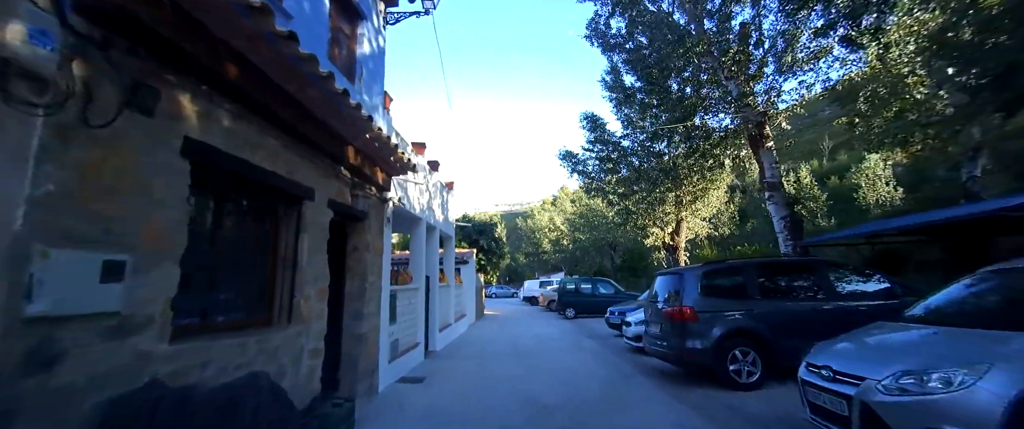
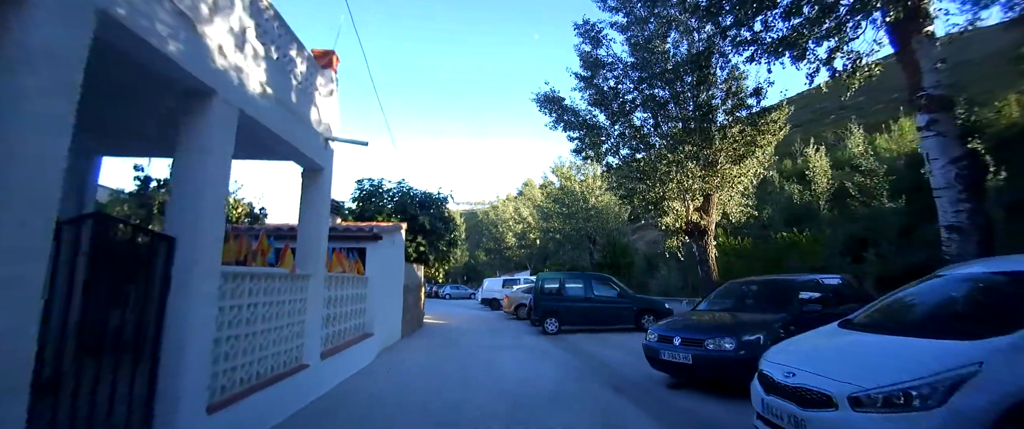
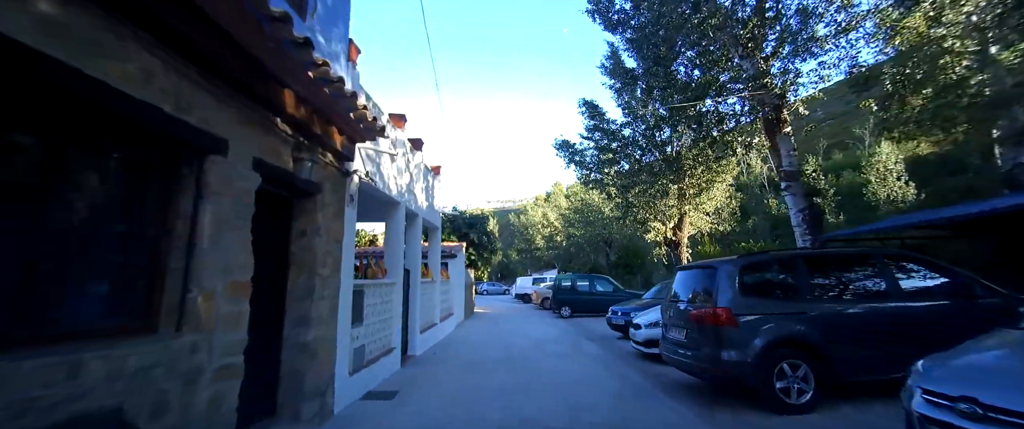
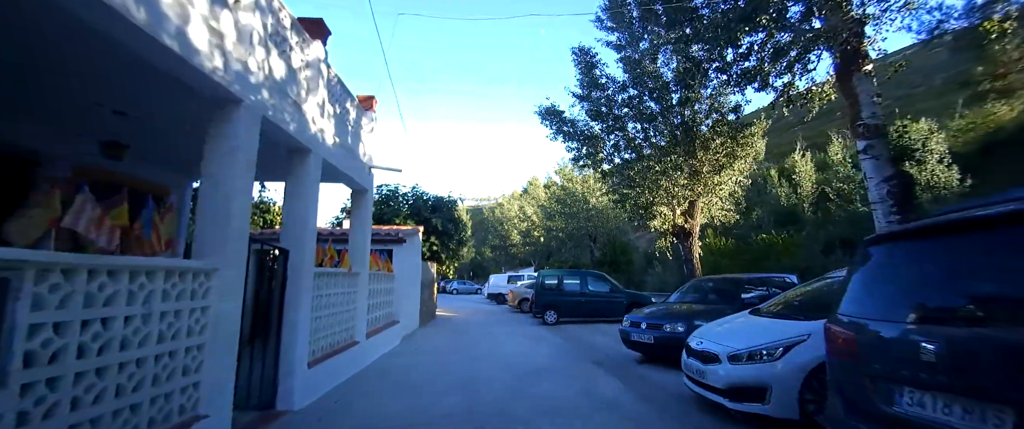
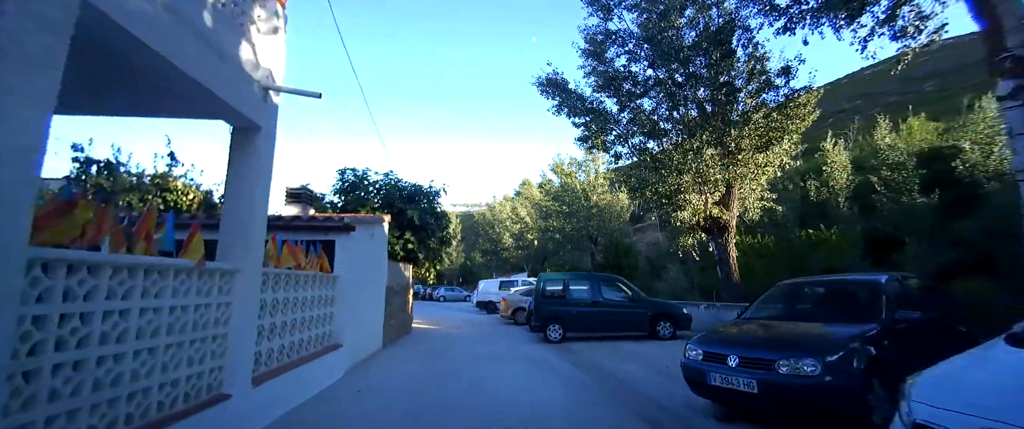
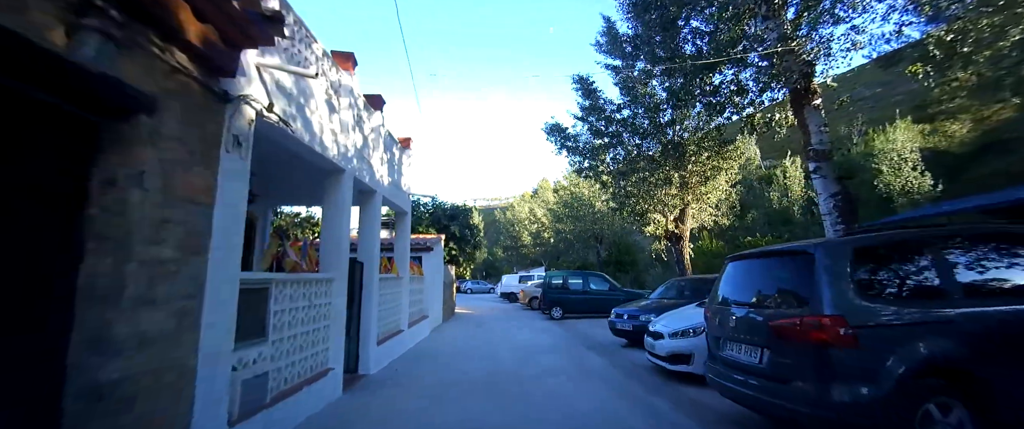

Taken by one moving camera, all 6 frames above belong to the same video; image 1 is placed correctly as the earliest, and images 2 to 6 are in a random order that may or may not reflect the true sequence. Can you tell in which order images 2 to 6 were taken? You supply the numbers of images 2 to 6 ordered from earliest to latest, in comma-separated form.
3, 6, 4, 2, 5
